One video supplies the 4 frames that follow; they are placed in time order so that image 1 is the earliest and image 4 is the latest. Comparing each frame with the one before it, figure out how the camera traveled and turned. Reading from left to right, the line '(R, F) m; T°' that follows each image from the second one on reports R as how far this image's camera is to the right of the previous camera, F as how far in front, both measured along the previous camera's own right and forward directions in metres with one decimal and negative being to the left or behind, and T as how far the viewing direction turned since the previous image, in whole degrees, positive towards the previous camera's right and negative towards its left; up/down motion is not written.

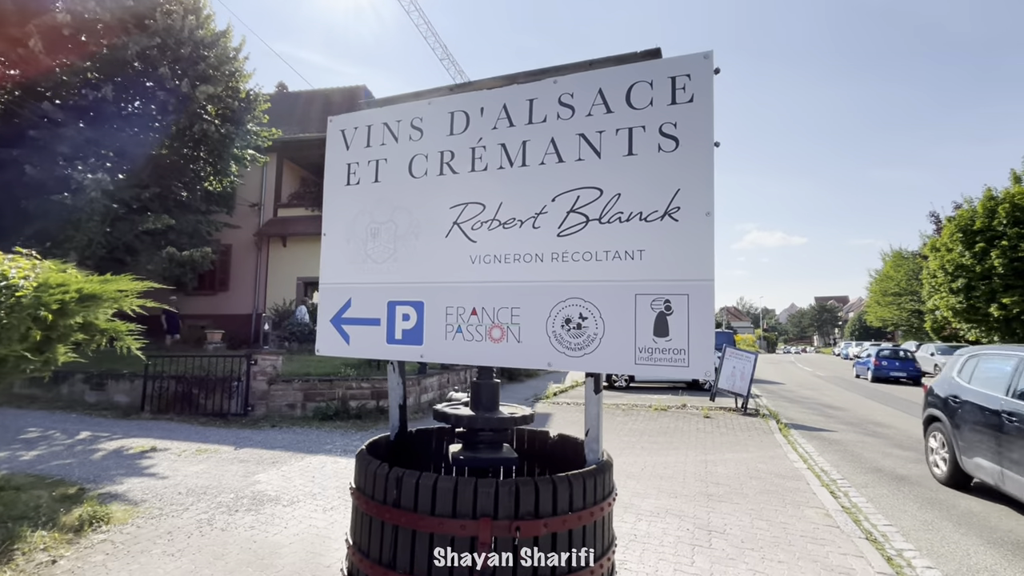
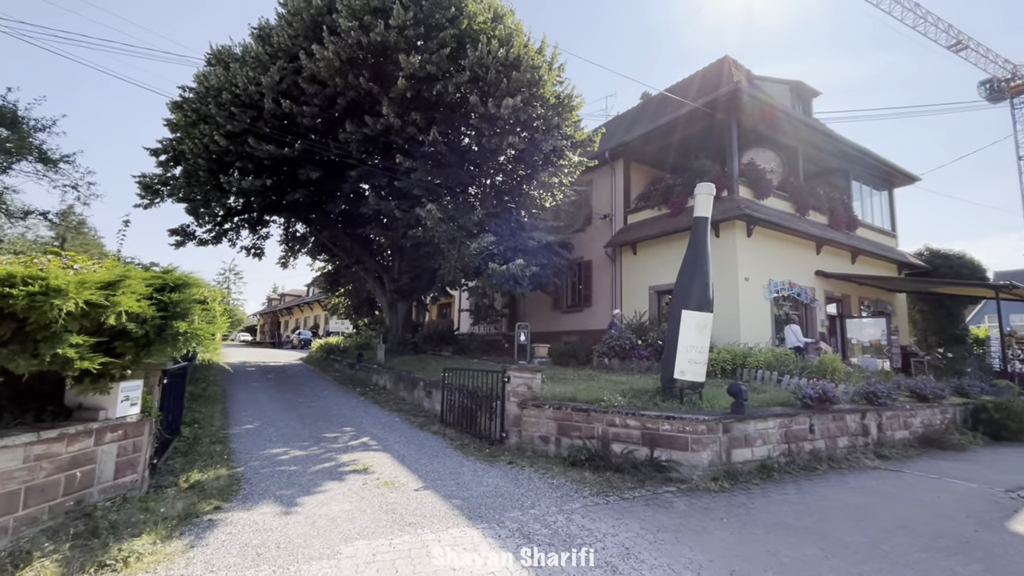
(+1.0, +3.8) m; -49°
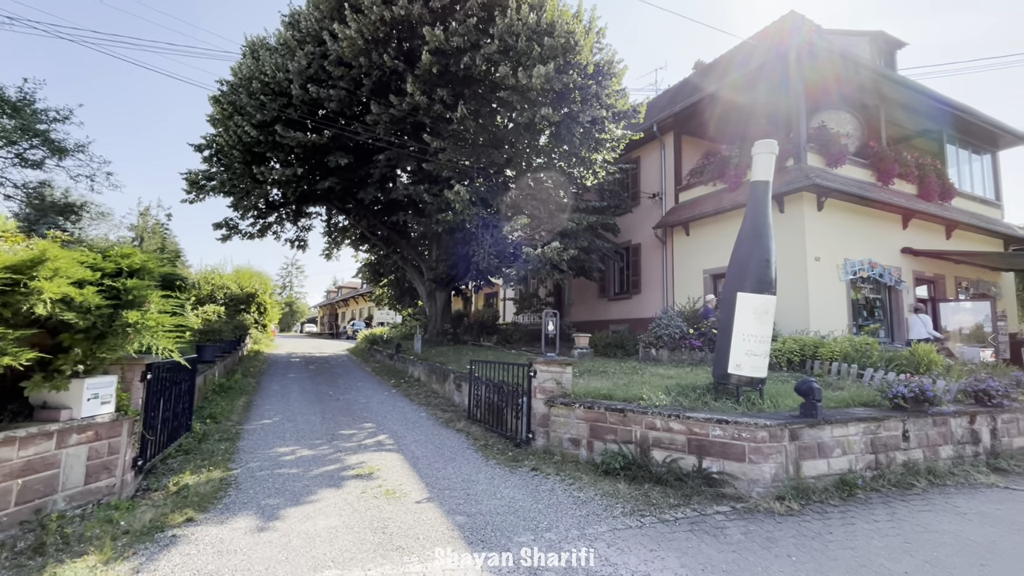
(+0.4, +0.8) m; -6°
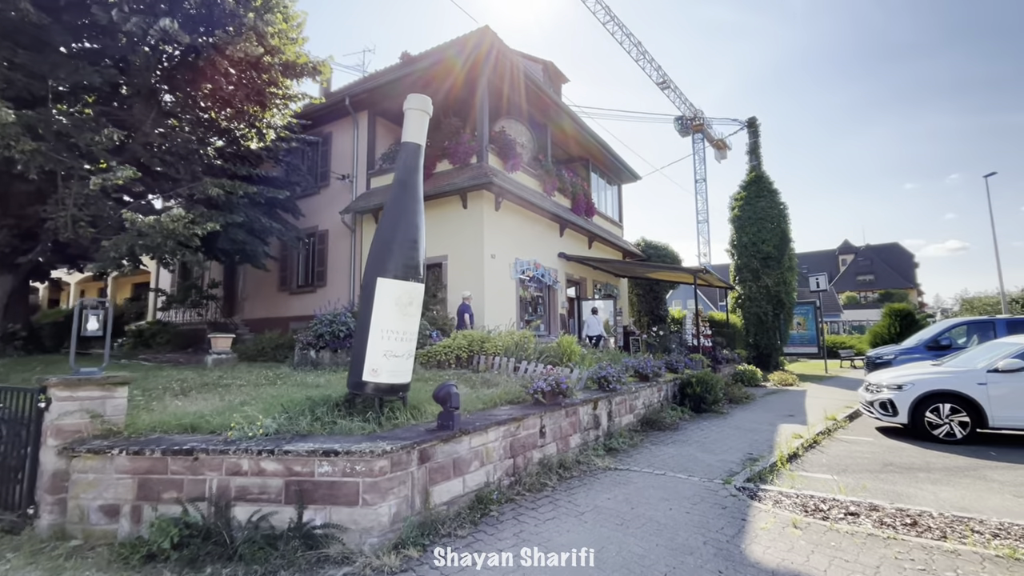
(+1.3, +1.2) m; +33°
